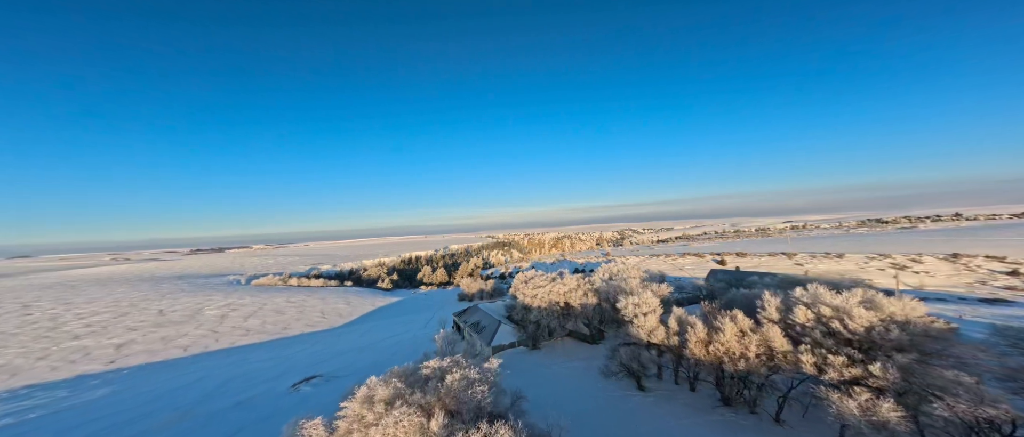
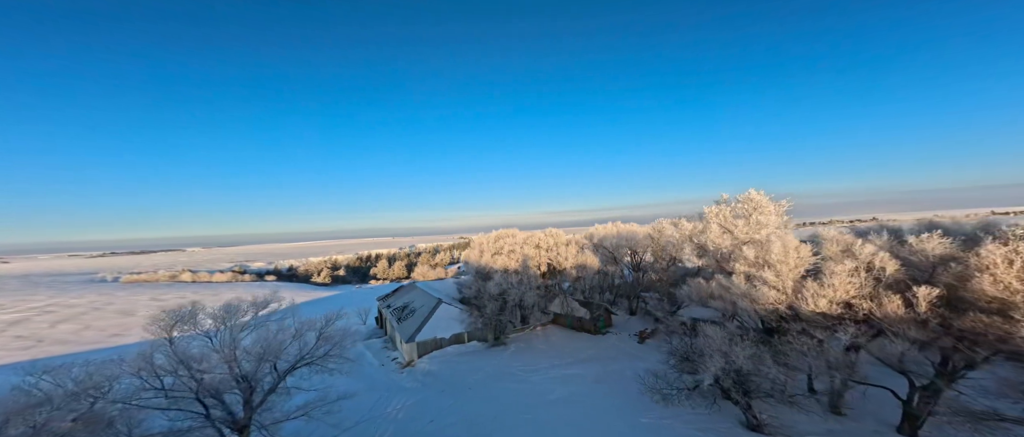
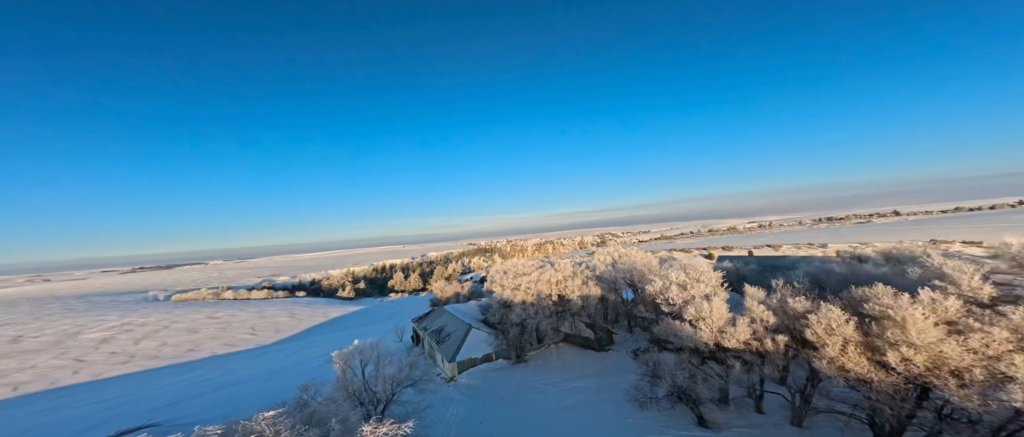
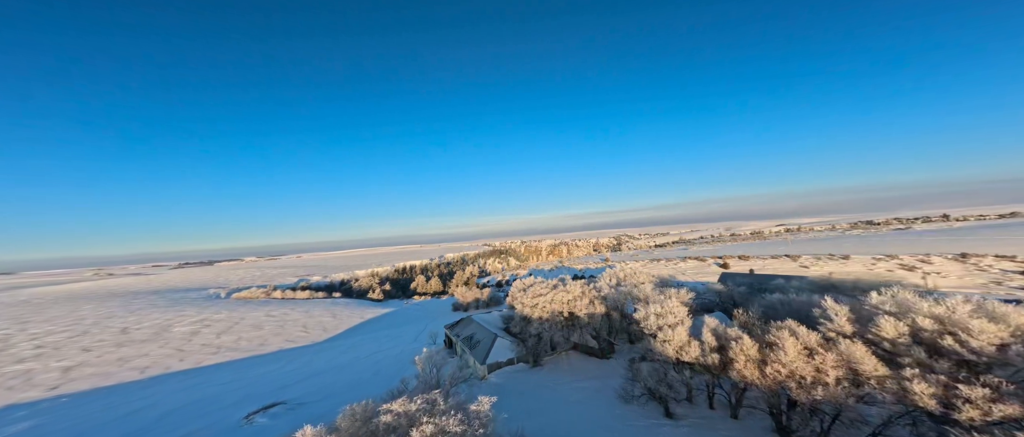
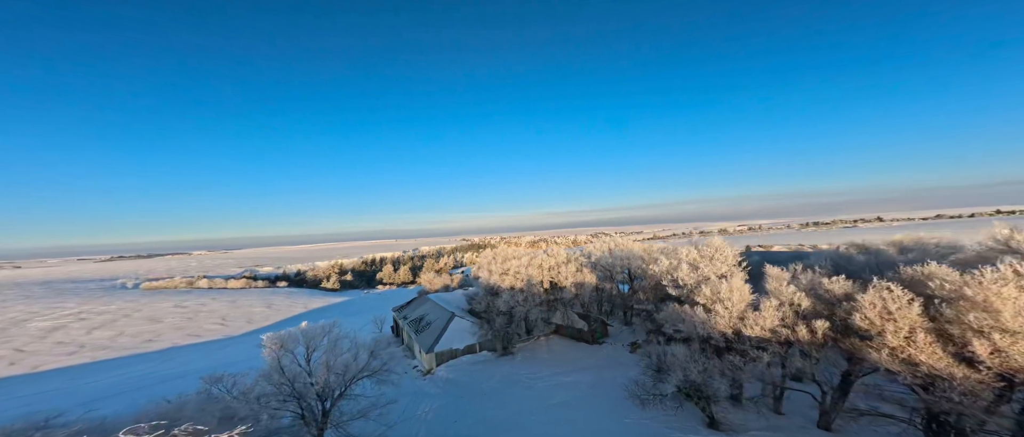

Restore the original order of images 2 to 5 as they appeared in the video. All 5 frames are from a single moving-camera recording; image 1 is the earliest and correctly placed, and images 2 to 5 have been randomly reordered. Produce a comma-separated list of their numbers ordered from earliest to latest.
4, 3, 5, 2
